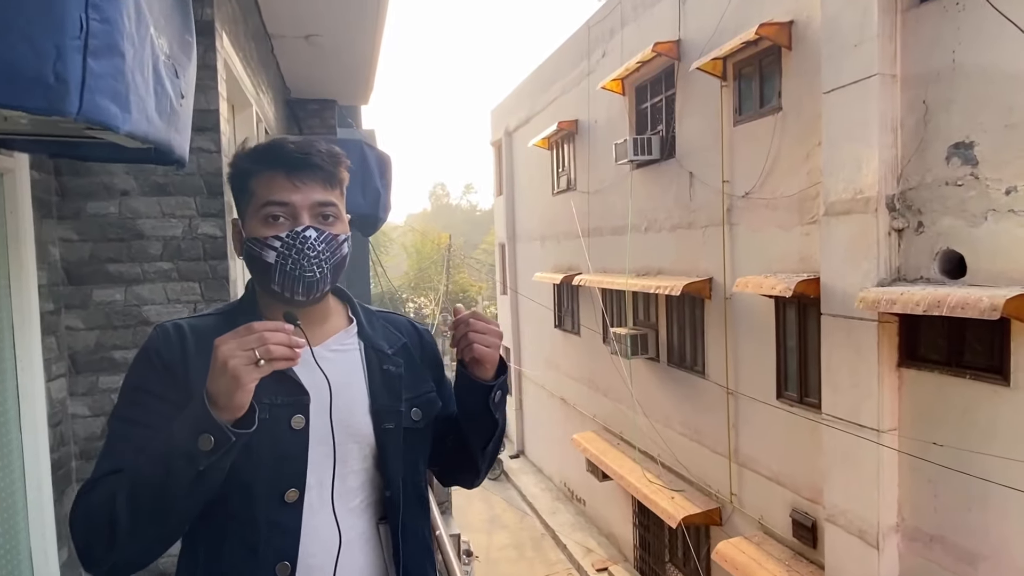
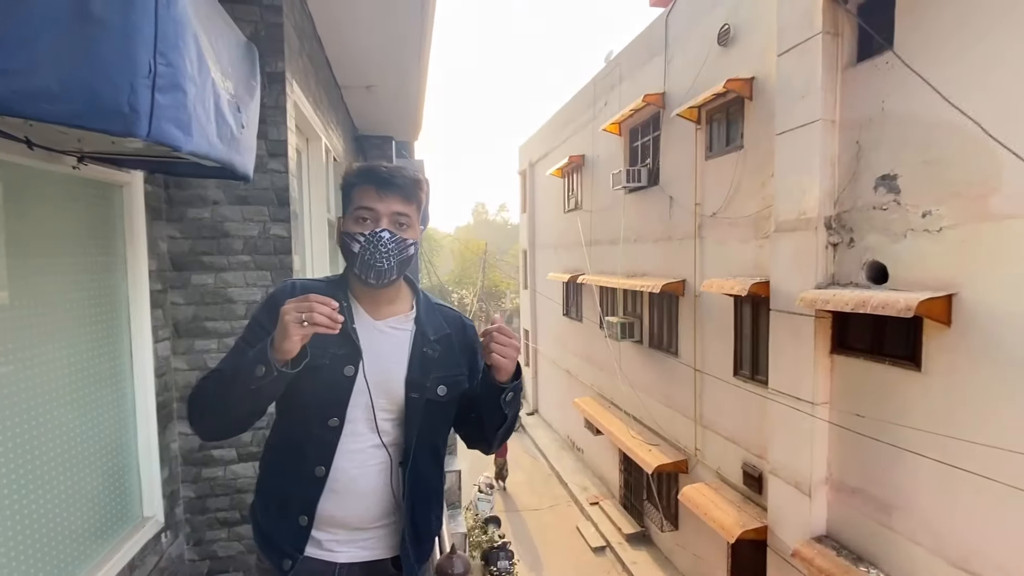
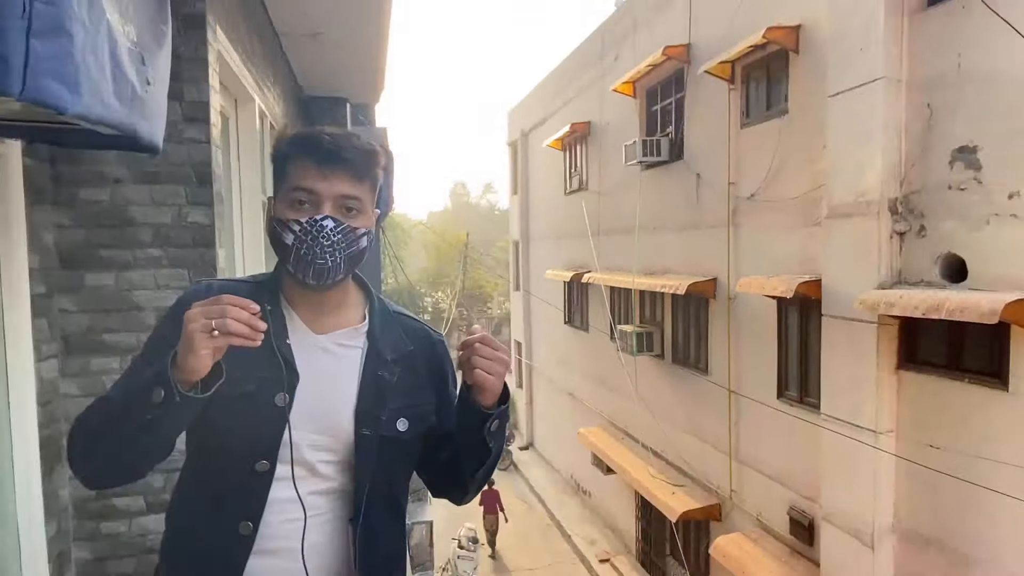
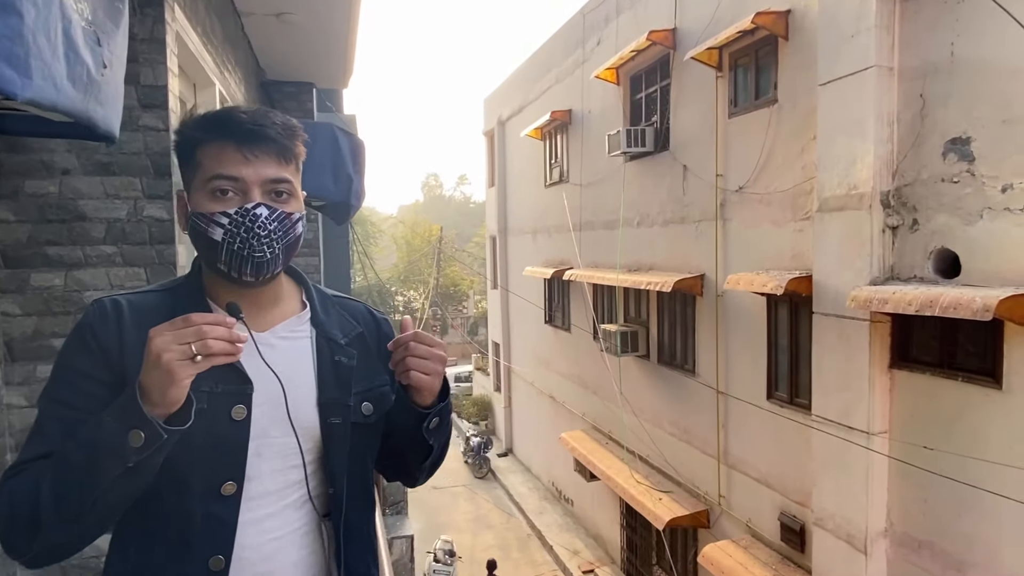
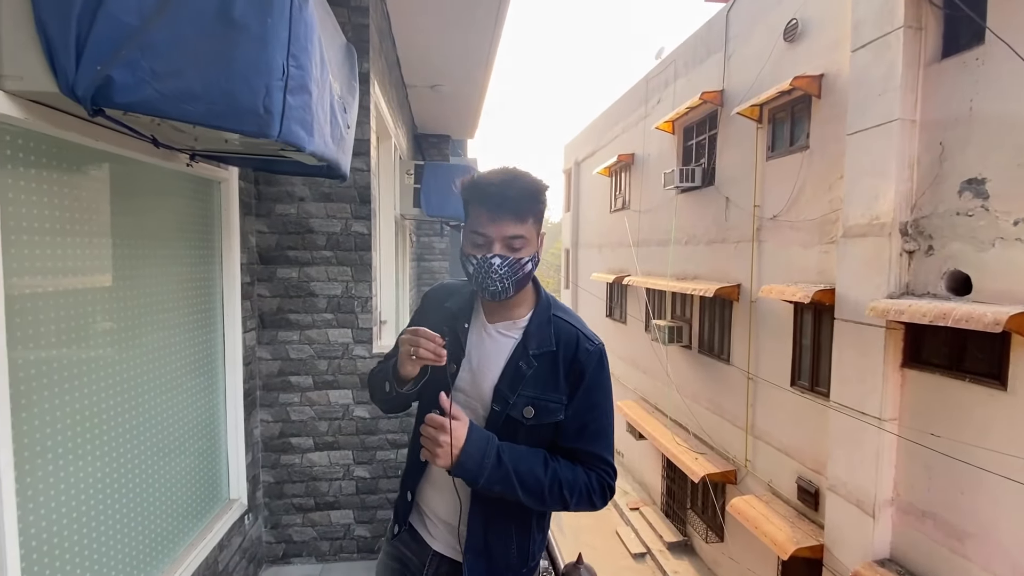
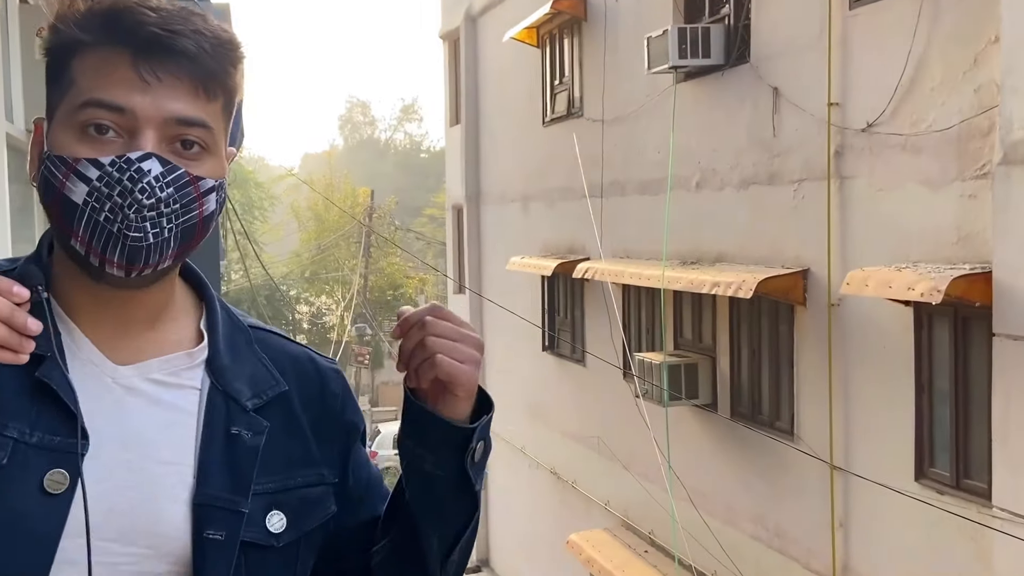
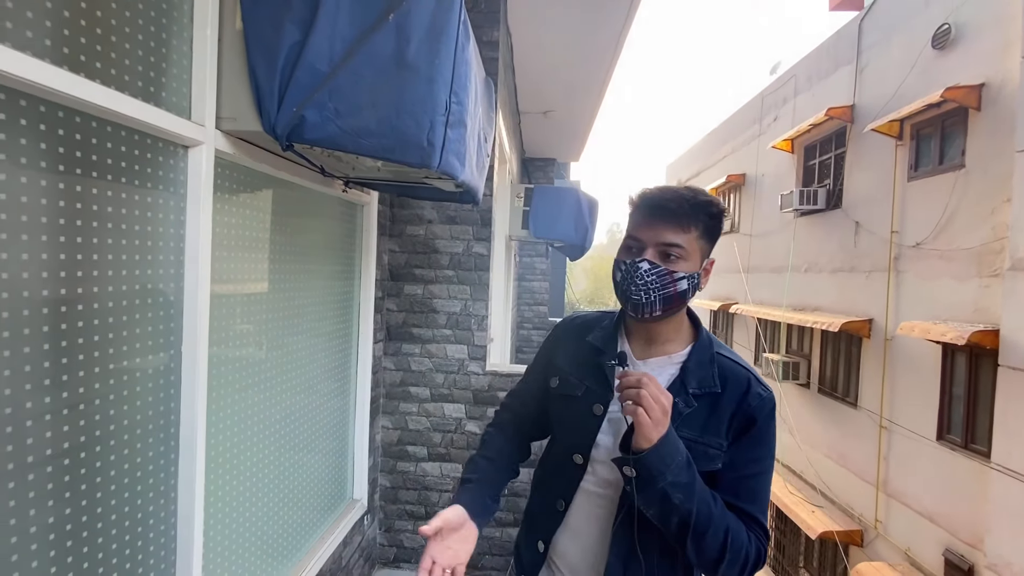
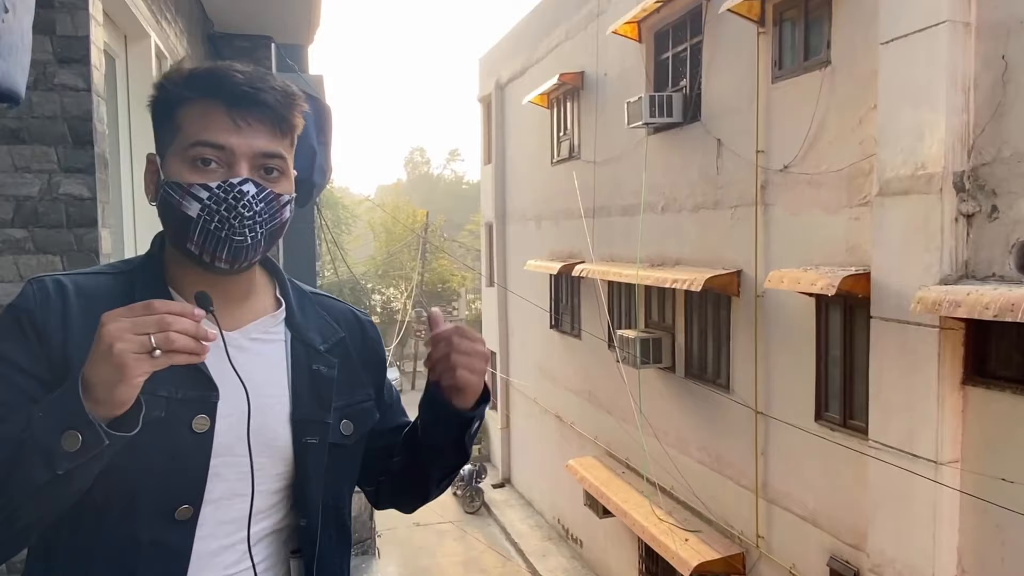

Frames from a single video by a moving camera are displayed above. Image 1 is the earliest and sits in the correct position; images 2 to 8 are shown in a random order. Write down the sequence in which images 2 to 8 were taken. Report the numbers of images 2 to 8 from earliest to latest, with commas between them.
4, 8, 6, 3, 2, 5, 7
